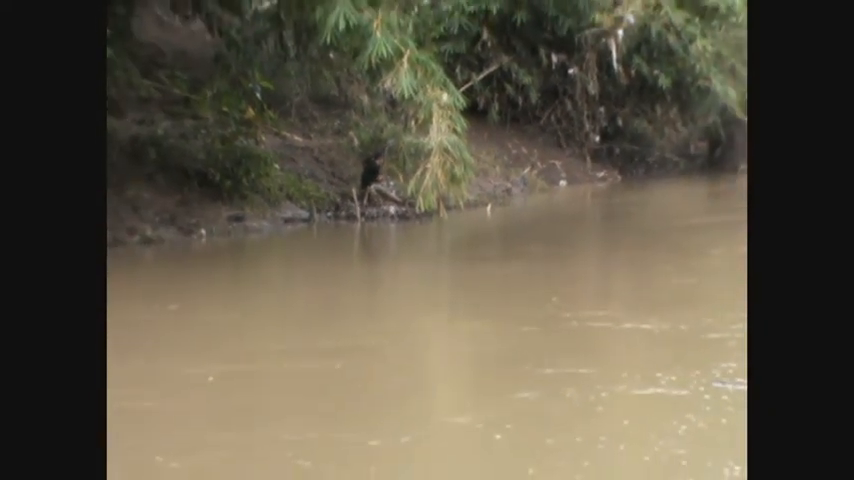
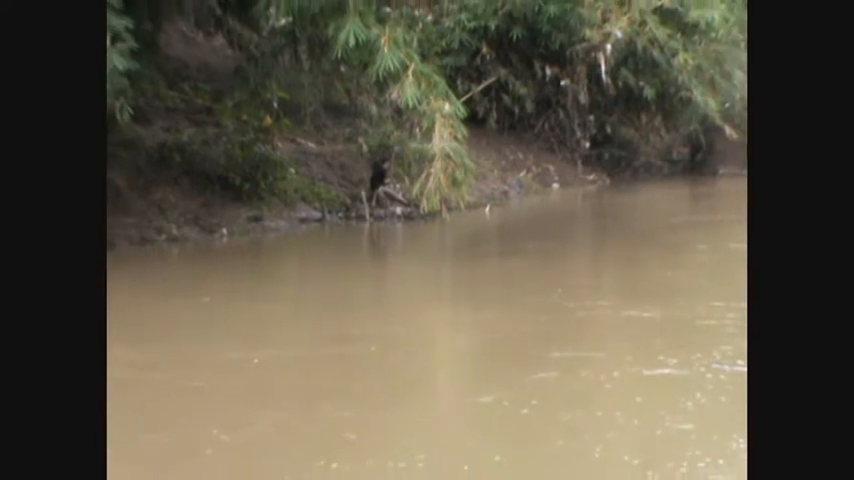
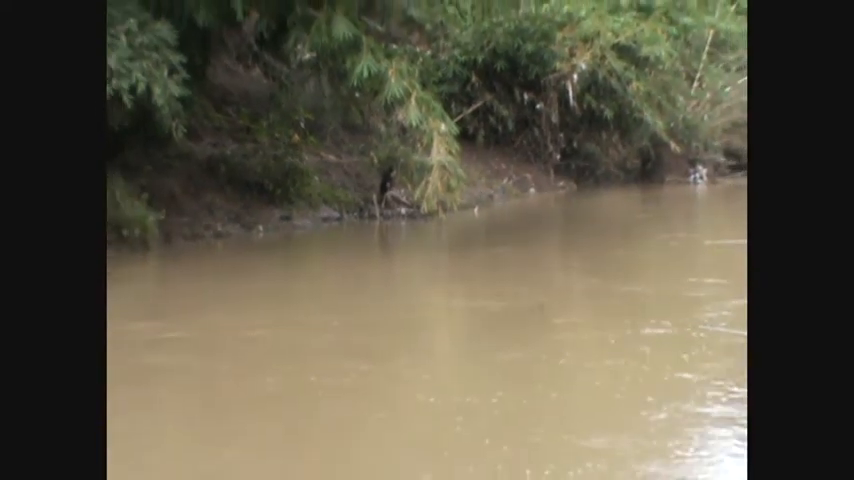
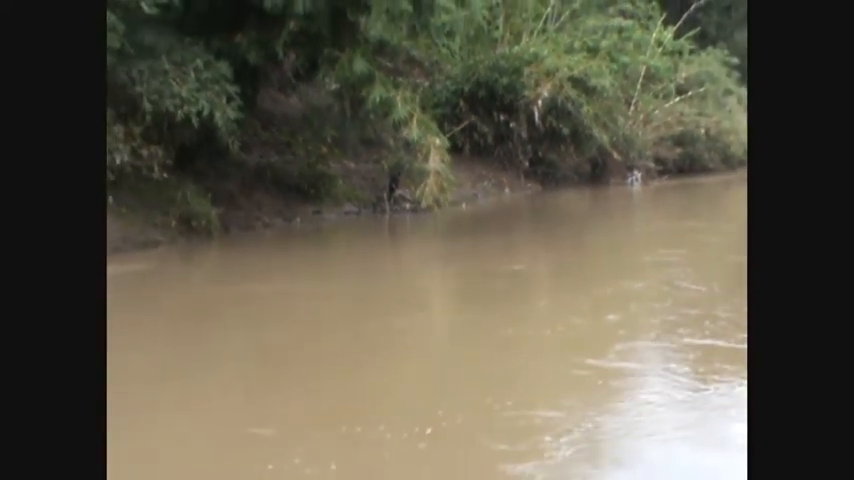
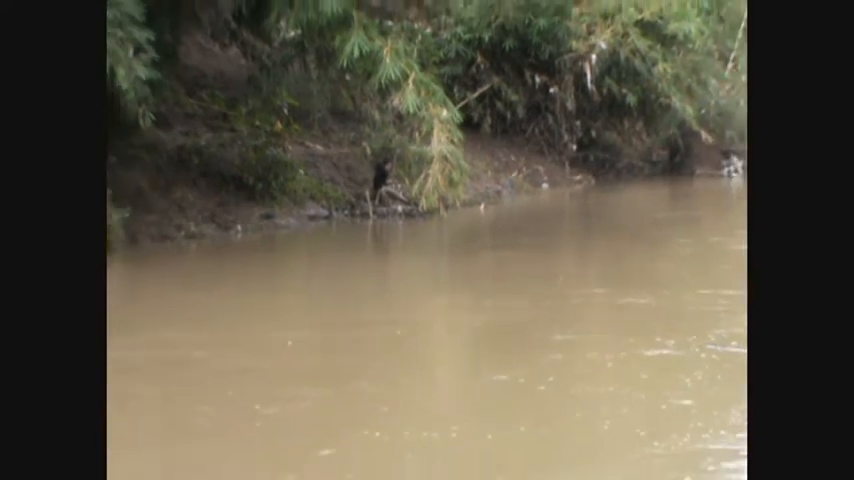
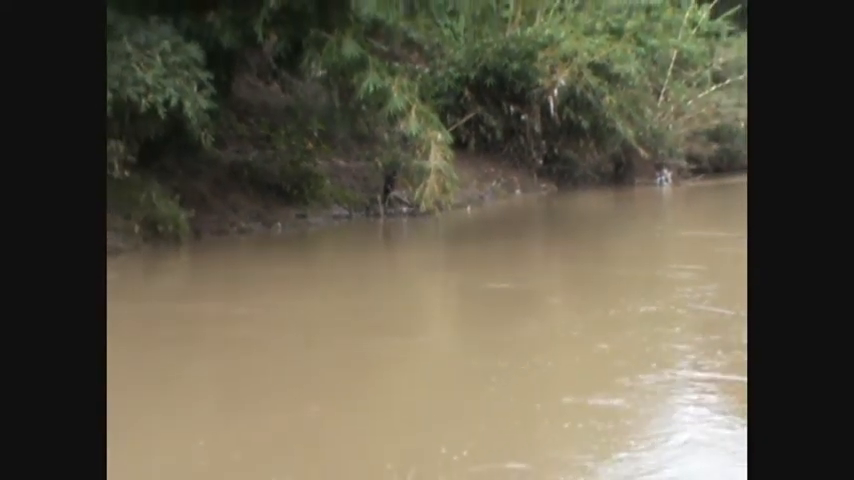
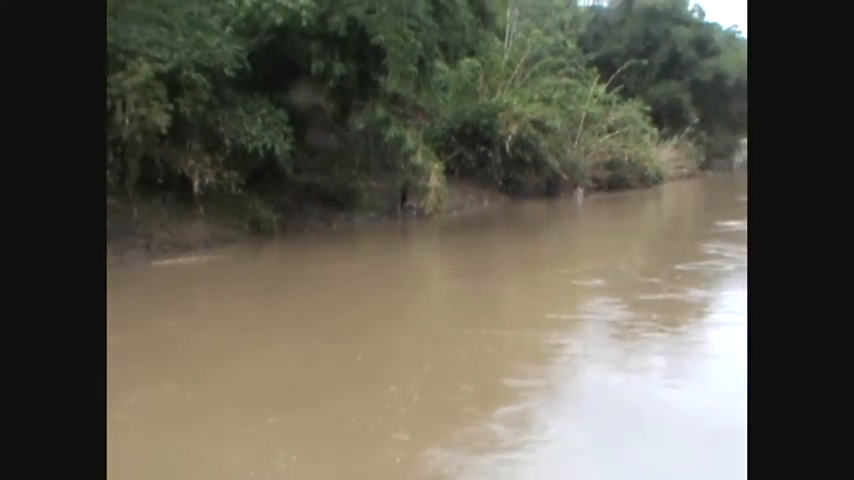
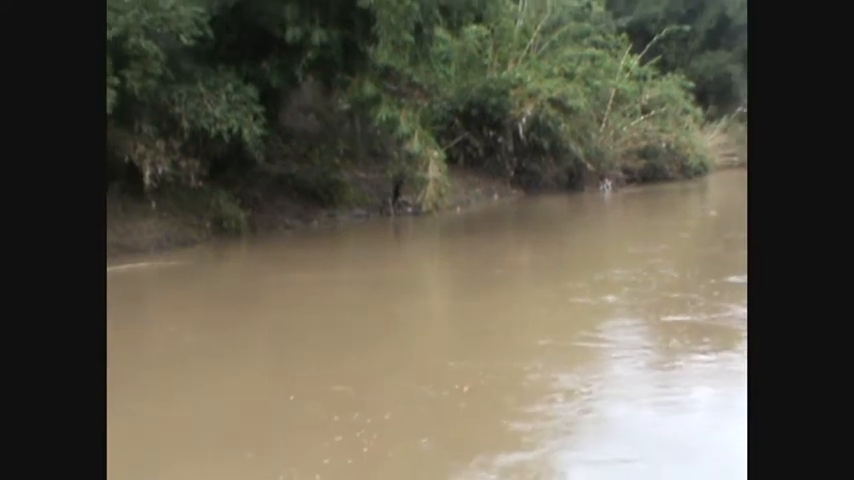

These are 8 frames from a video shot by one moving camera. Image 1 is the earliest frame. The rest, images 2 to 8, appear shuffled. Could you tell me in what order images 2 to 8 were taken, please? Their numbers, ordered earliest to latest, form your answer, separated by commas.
2, 5, 3, 6, 4, 8, 7
